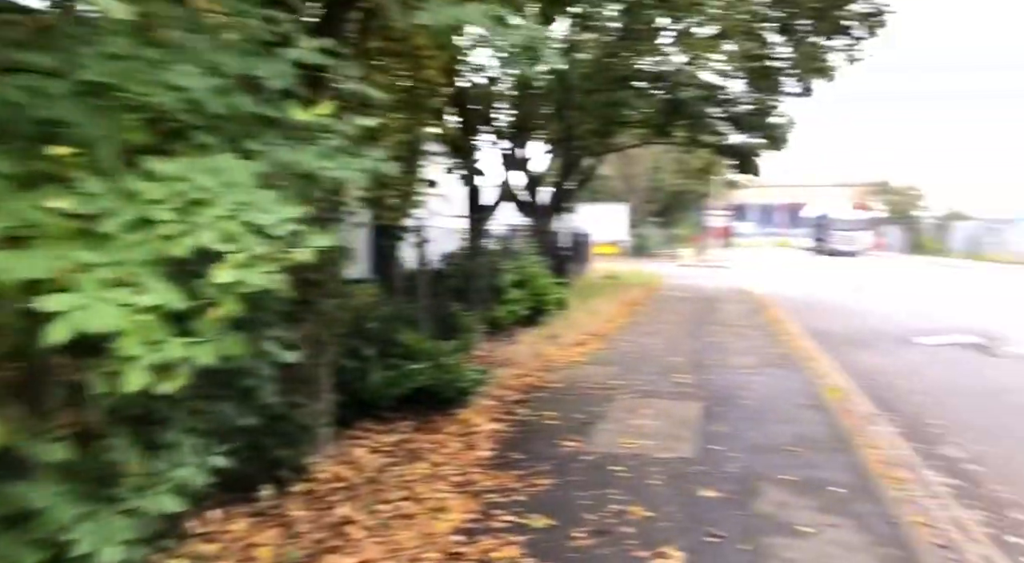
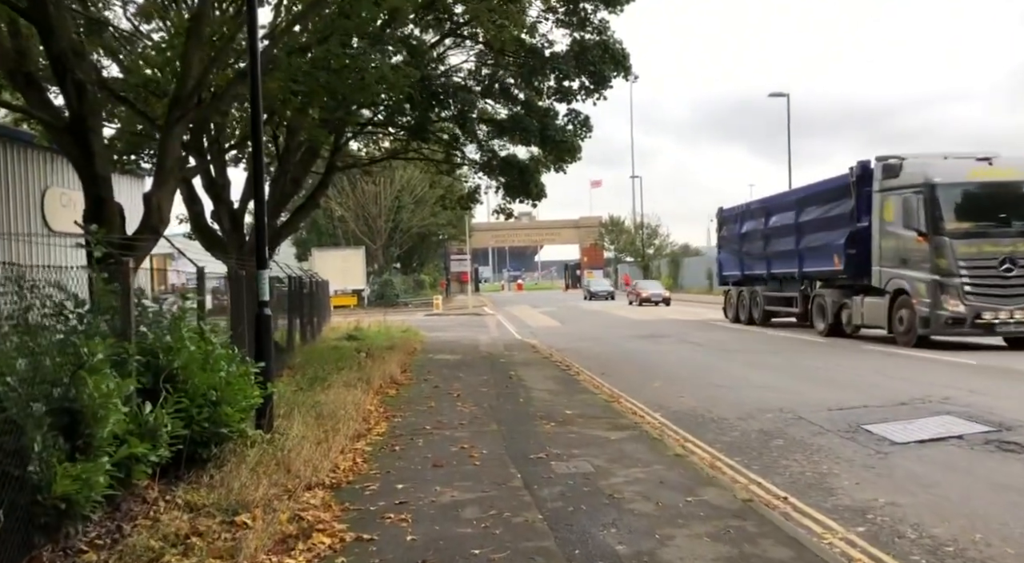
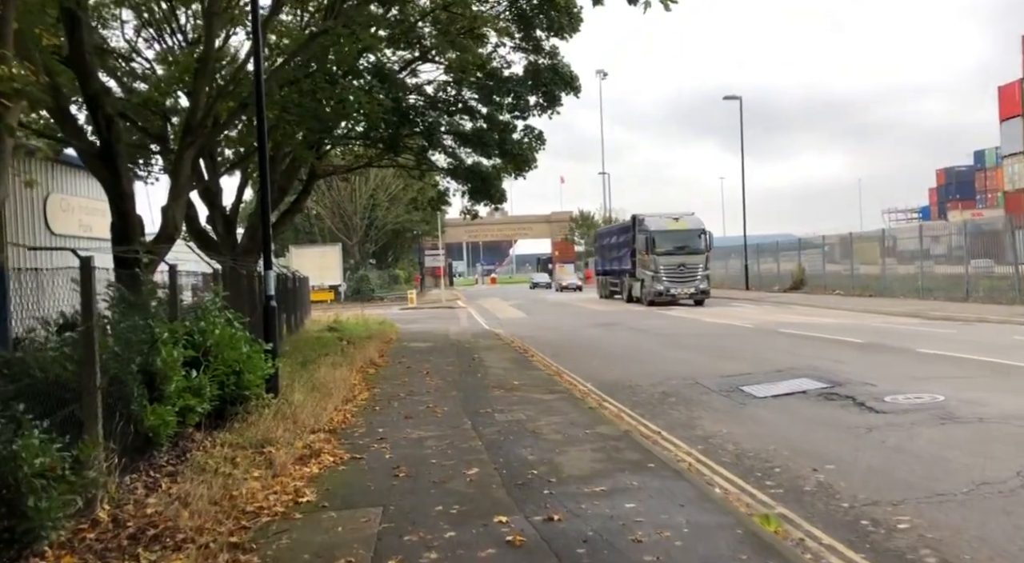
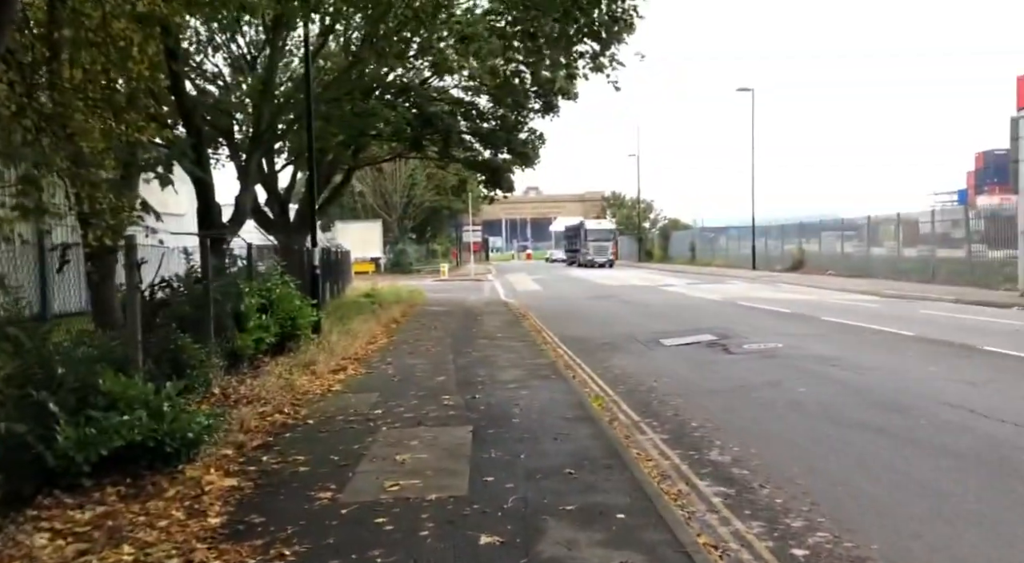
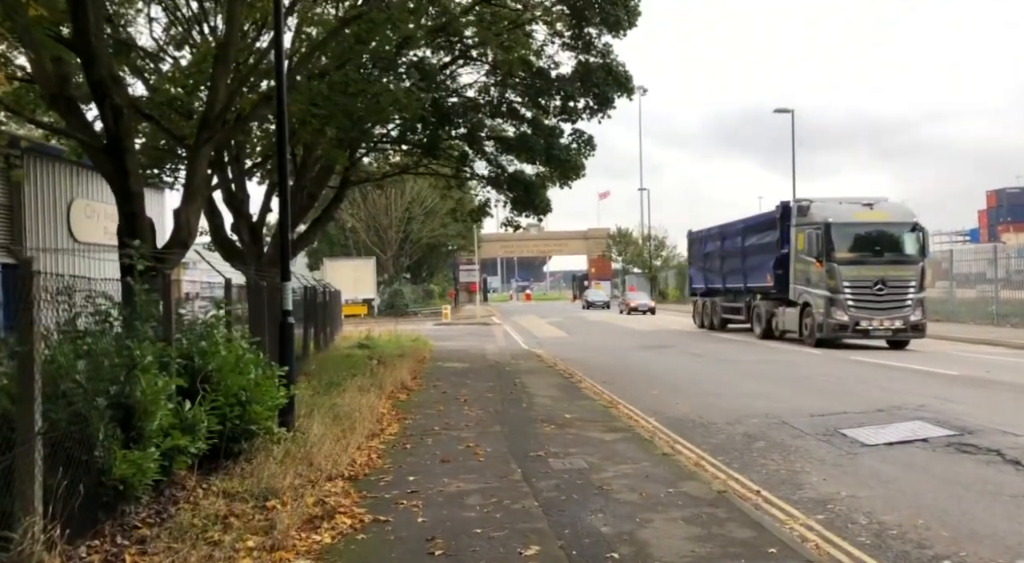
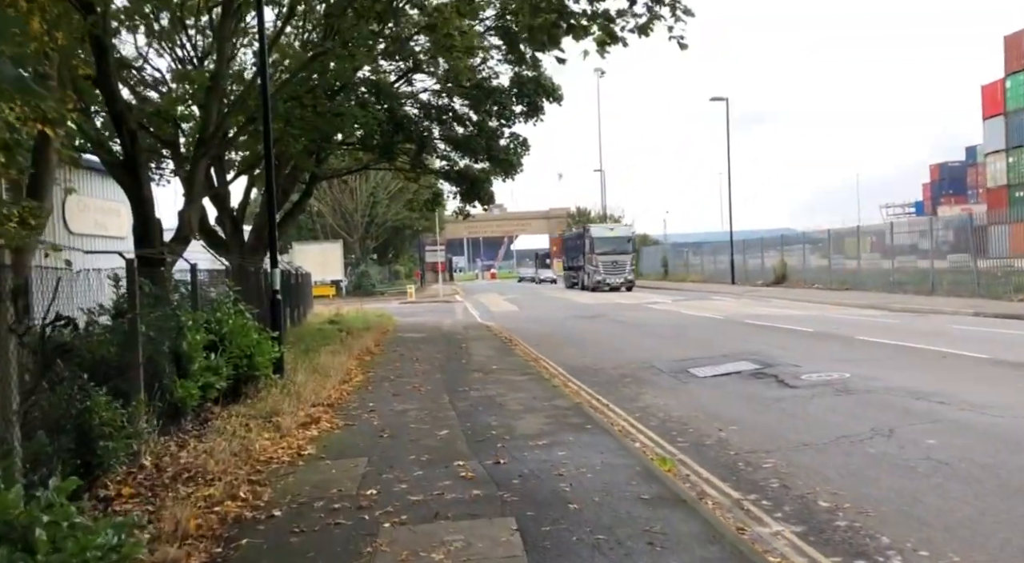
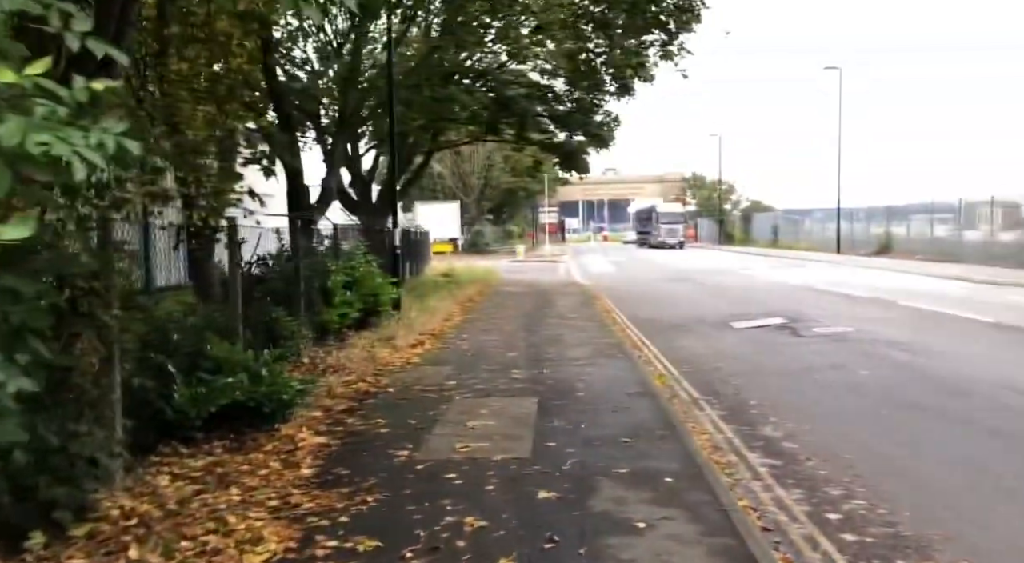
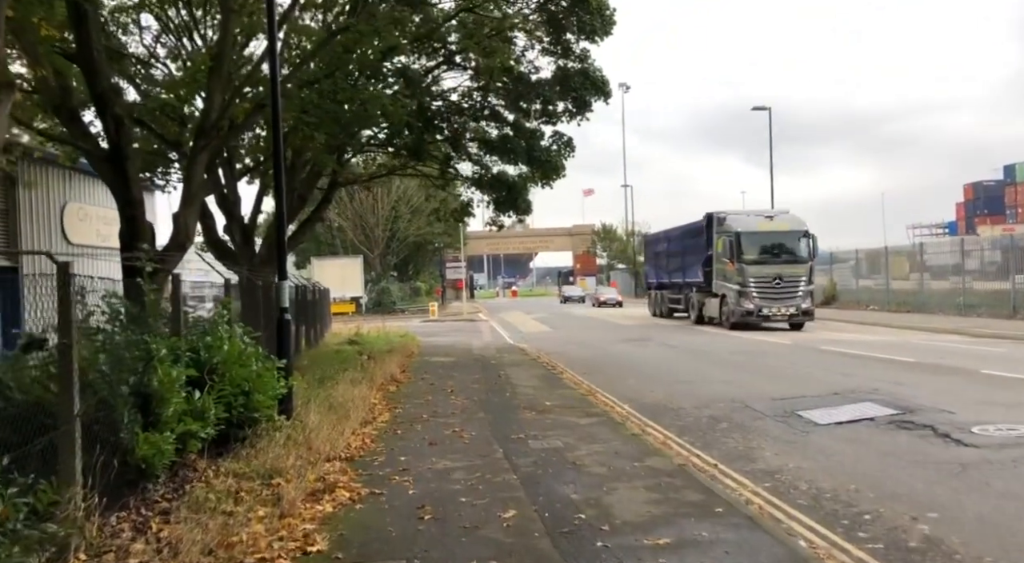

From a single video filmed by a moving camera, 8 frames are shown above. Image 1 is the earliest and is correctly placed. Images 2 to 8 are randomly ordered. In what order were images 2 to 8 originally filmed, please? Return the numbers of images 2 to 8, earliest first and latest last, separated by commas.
7, 4, 6, 3, 8, 5, 2
